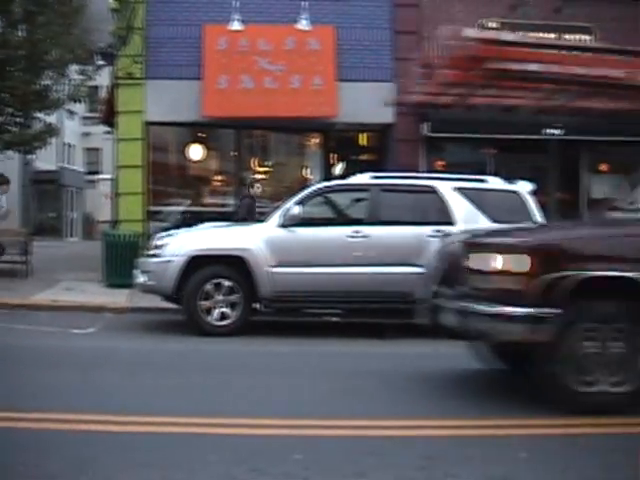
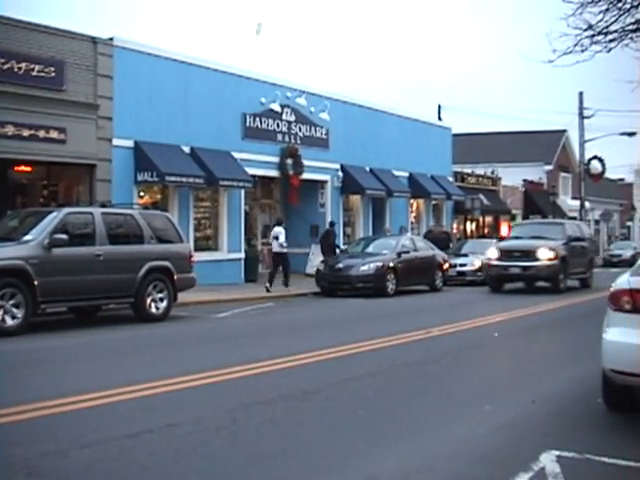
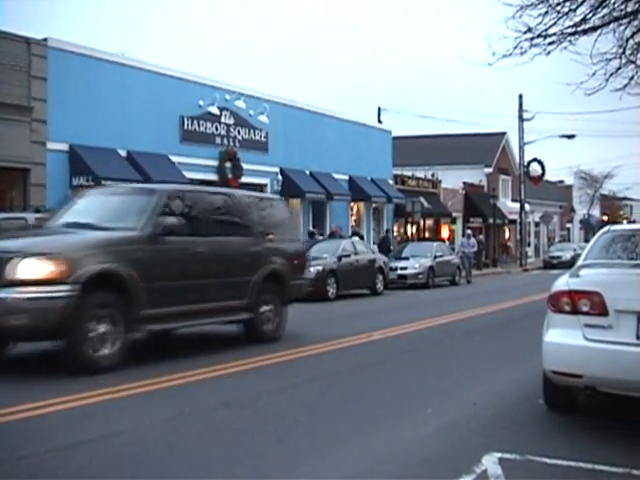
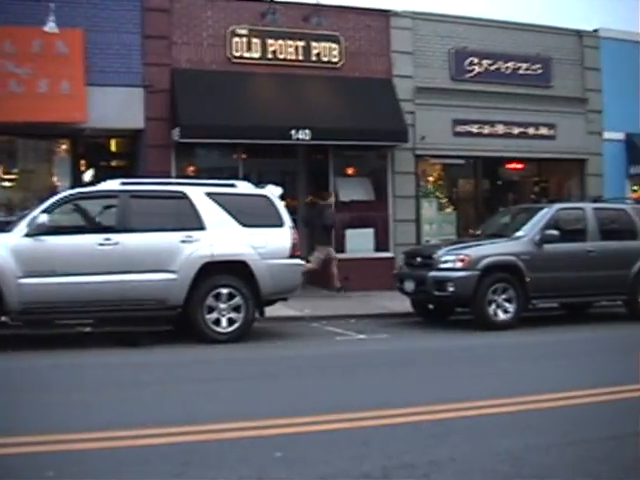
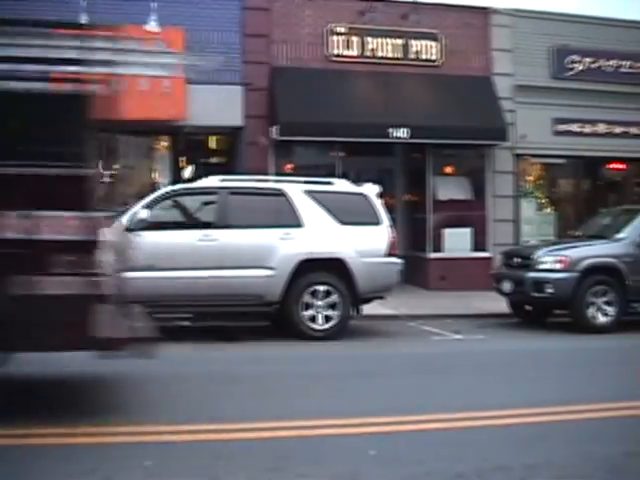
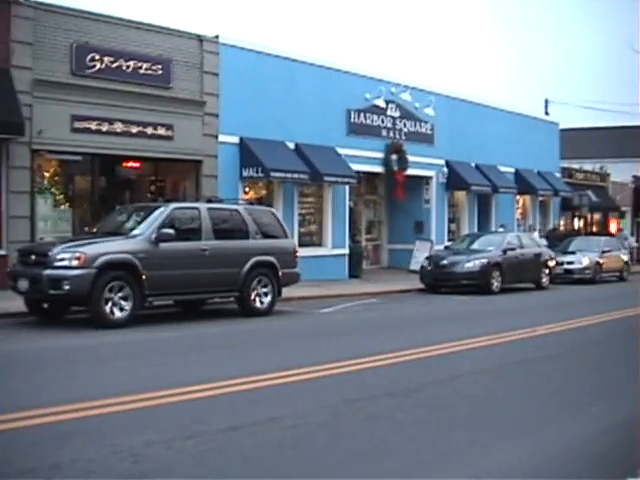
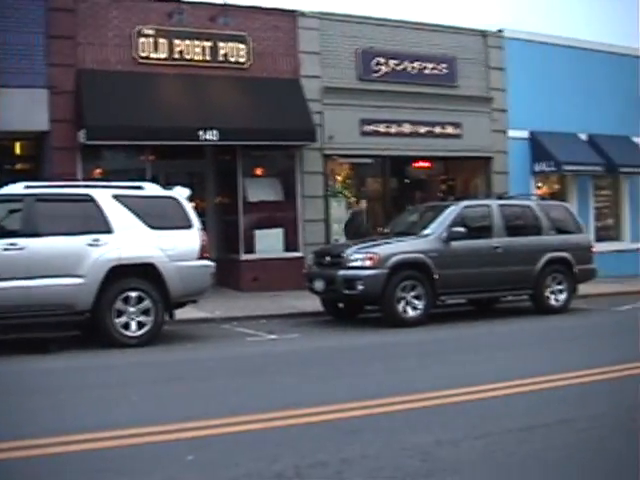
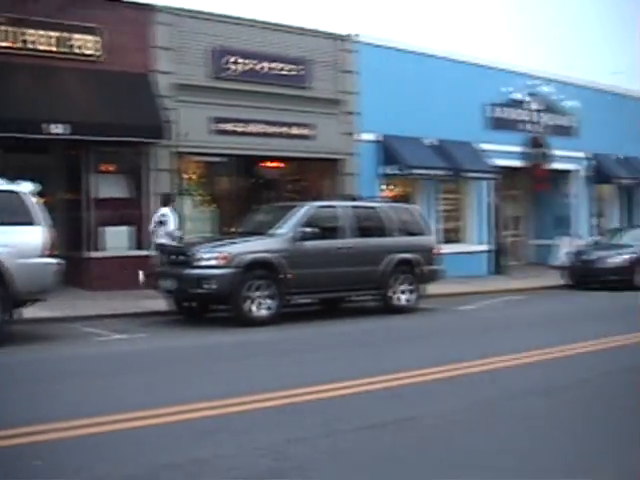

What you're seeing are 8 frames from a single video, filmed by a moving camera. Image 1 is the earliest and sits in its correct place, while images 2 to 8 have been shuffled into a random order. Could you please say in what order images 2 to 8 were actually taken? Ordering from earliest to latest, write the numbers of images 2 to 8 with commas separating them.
5, 4, 7, 8, 6, 2, 3
